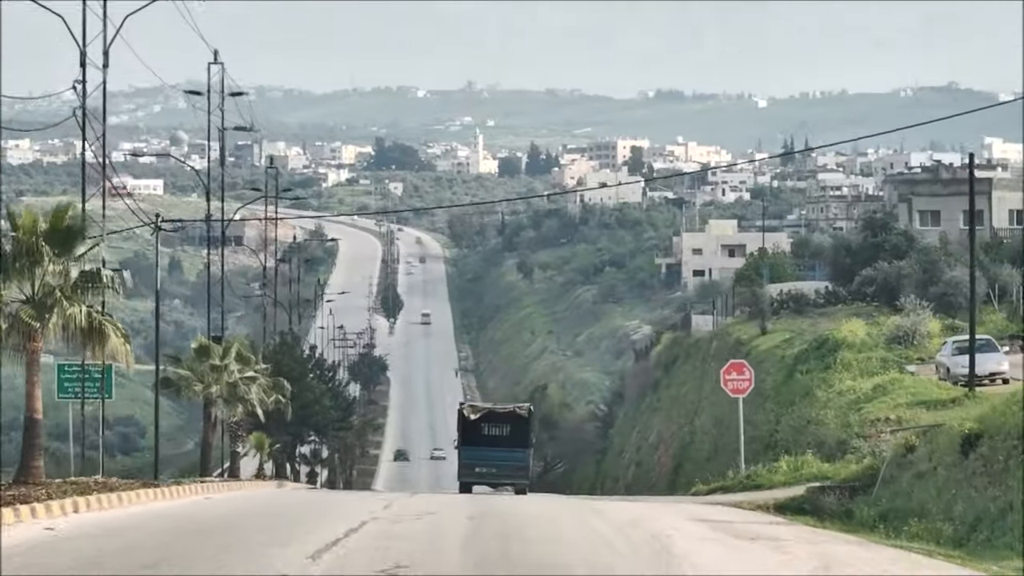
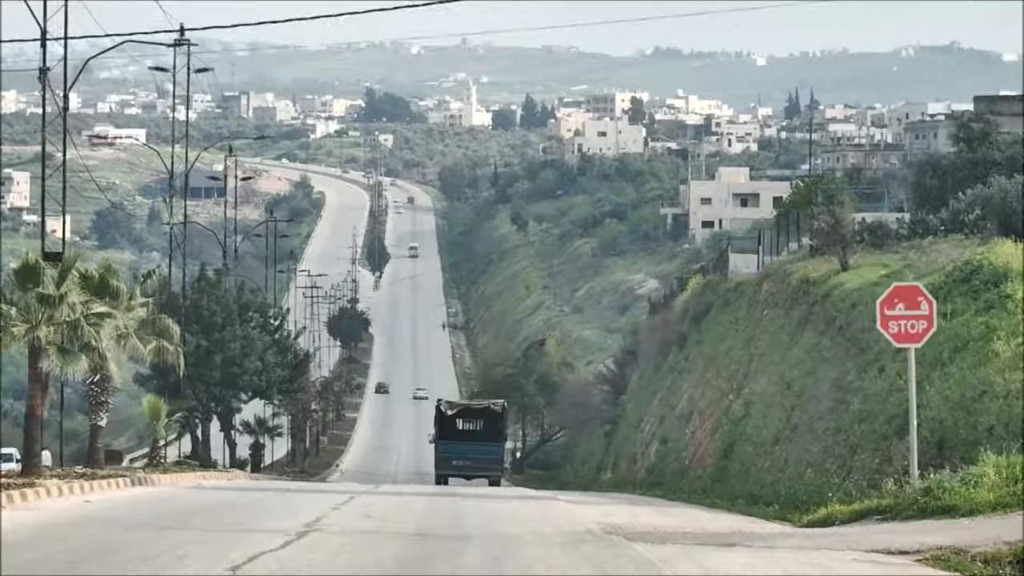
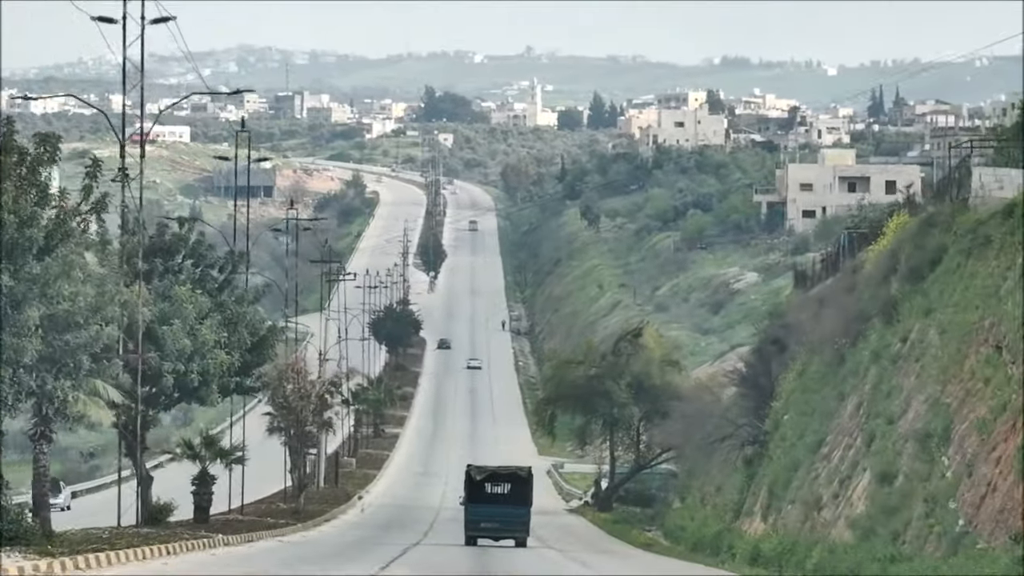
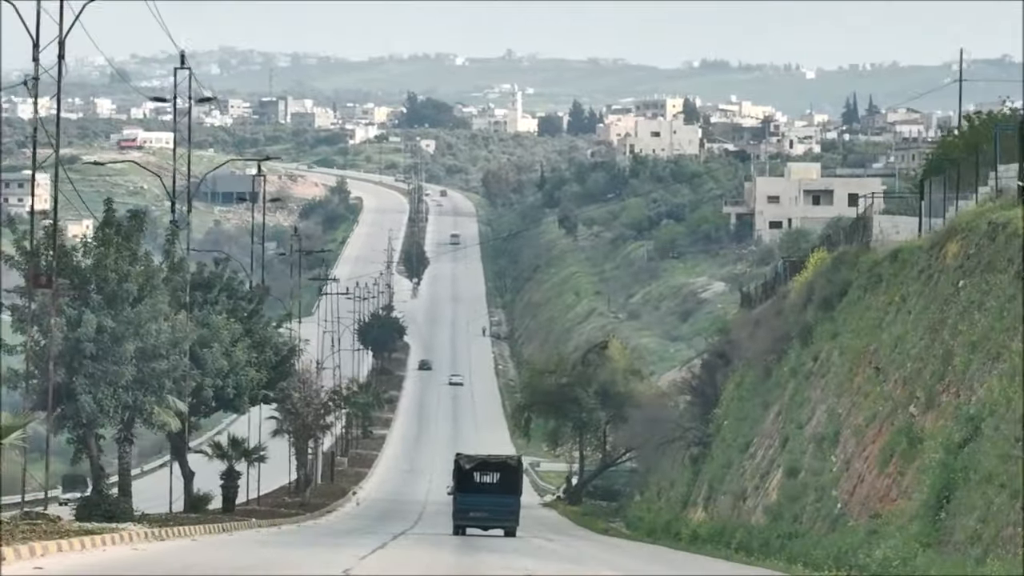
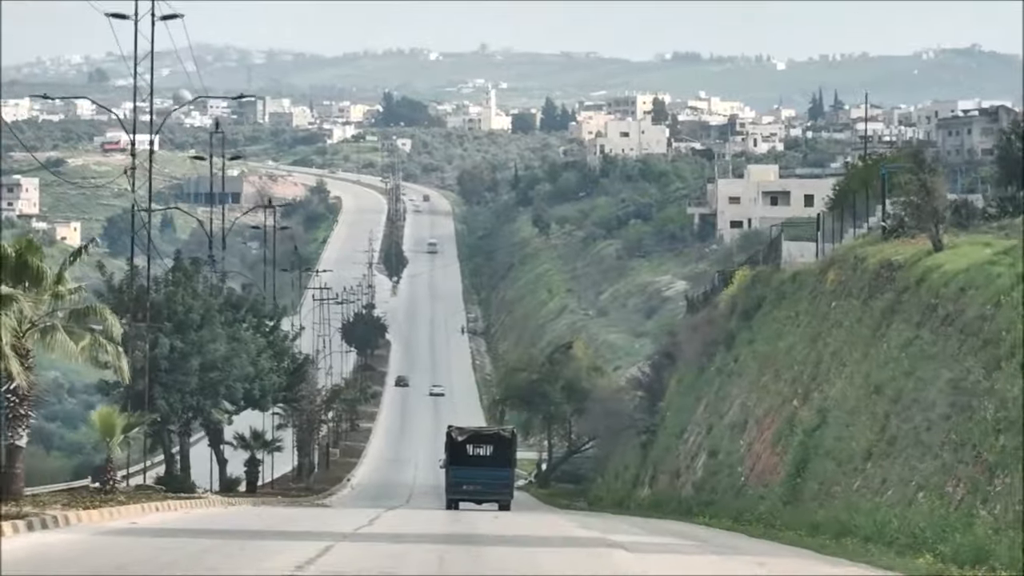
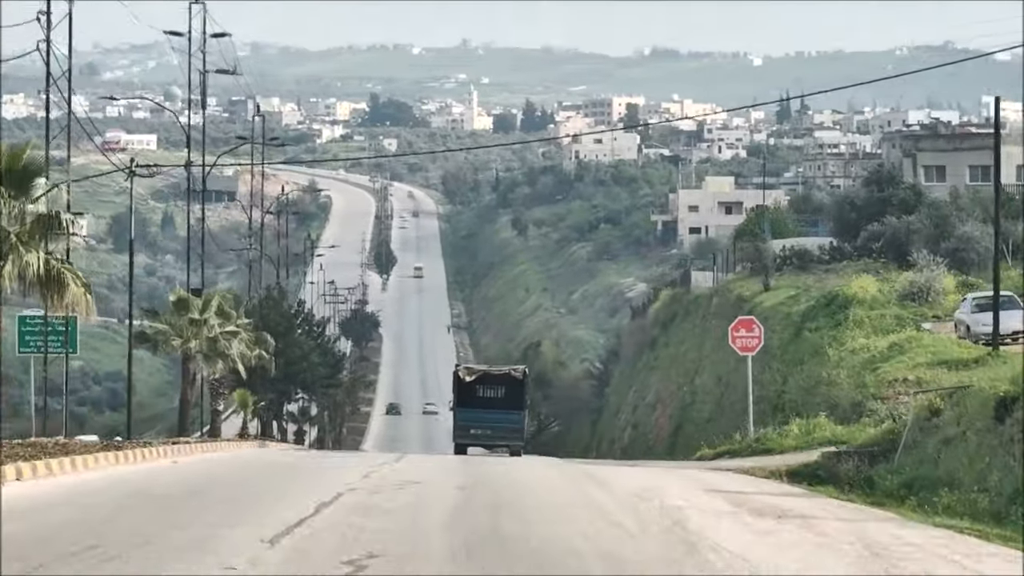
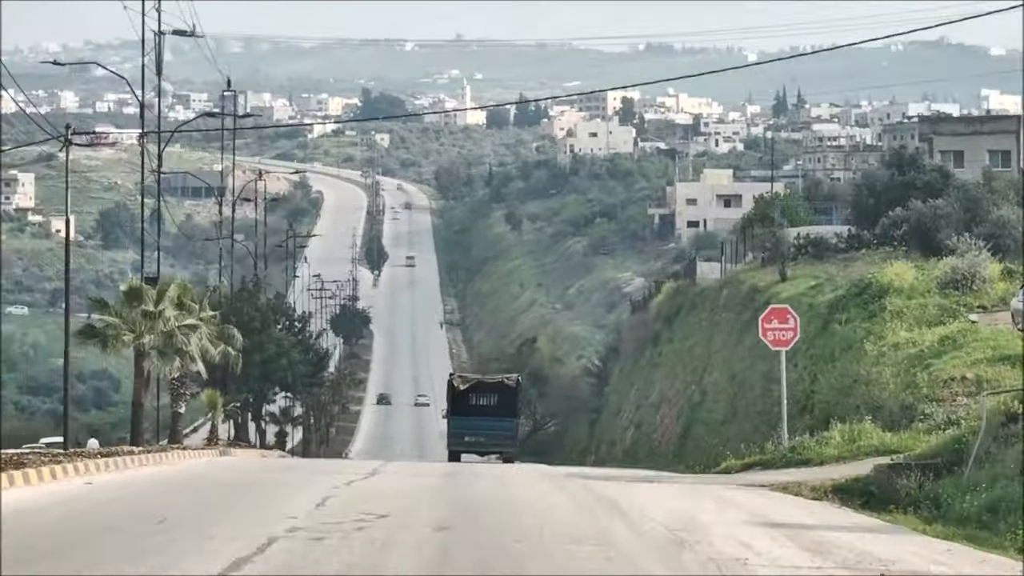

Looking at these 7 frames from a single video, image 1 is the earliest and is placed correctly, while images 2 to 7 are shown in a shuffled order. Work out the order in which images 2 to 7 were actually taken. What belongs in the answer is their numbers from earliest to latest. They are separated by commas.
6, 7, 2, 5, 4, 3
